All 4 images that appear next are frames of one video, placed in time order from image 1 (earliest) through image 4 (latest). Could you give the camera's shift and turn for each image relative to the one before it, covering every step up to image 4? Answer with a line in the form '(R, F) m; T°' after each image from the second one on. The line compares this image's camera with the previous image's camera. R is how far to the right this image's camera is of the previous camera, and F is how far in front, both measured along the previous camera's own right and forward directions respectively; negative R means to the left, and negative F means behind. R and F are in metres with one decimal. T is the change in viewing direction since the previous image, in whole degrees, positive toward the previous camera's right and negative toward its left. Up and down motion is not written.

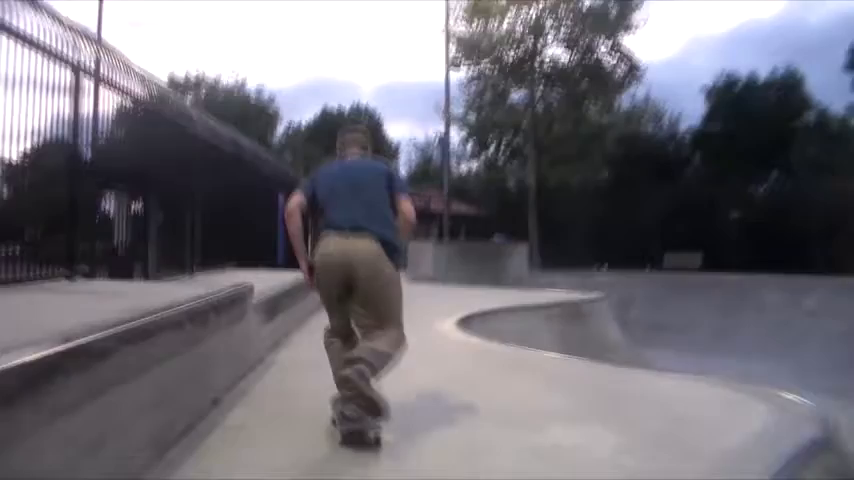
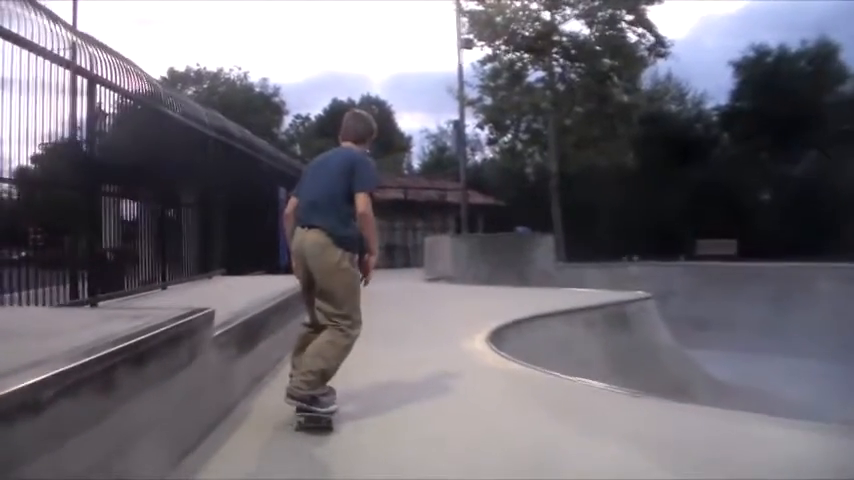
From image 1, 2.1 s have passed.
(0.0, +1.0) m; -1°
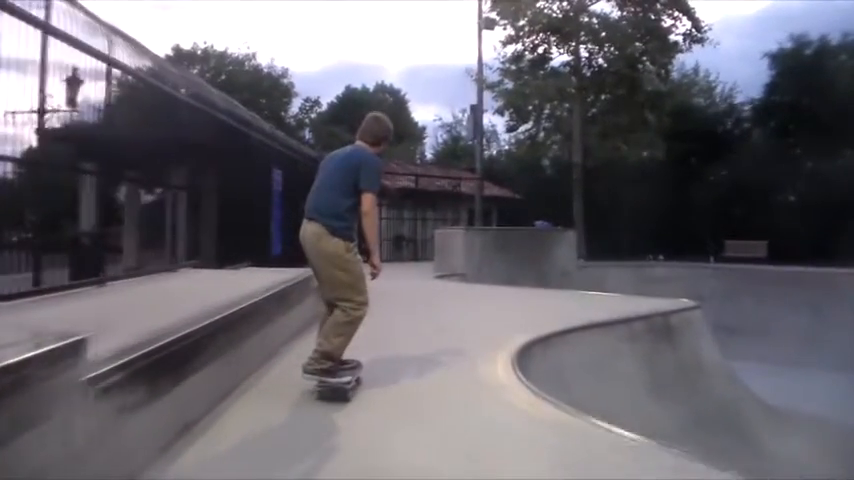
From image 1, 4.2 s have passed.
(0.0, +1.0) m; -1°
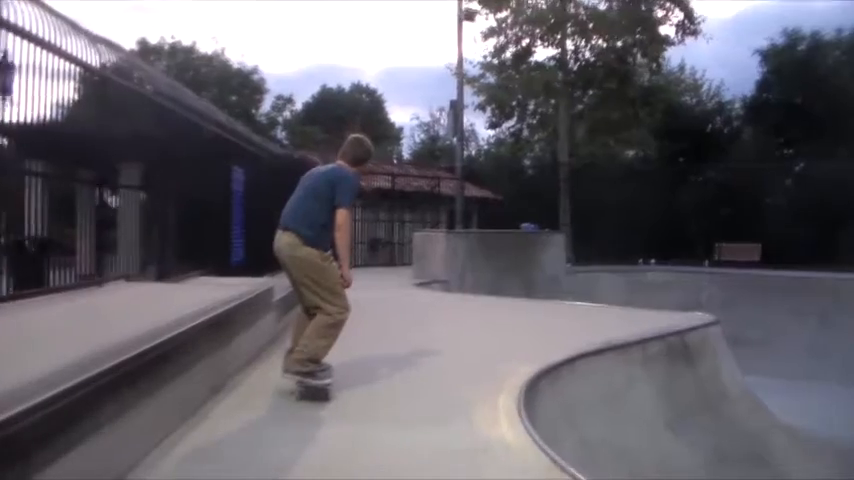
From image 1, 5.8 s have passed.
(0.0, +0.8) m; +1°
